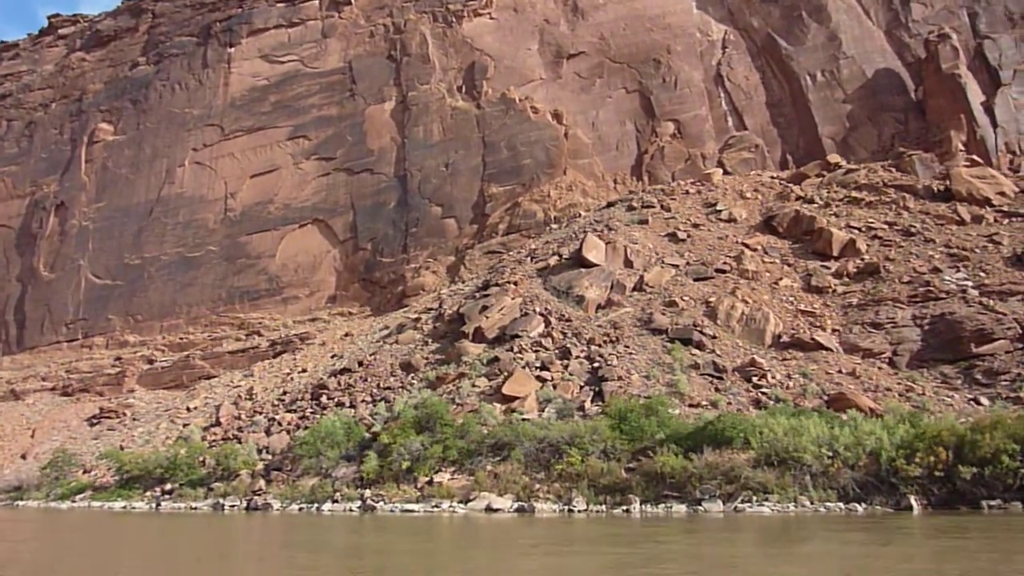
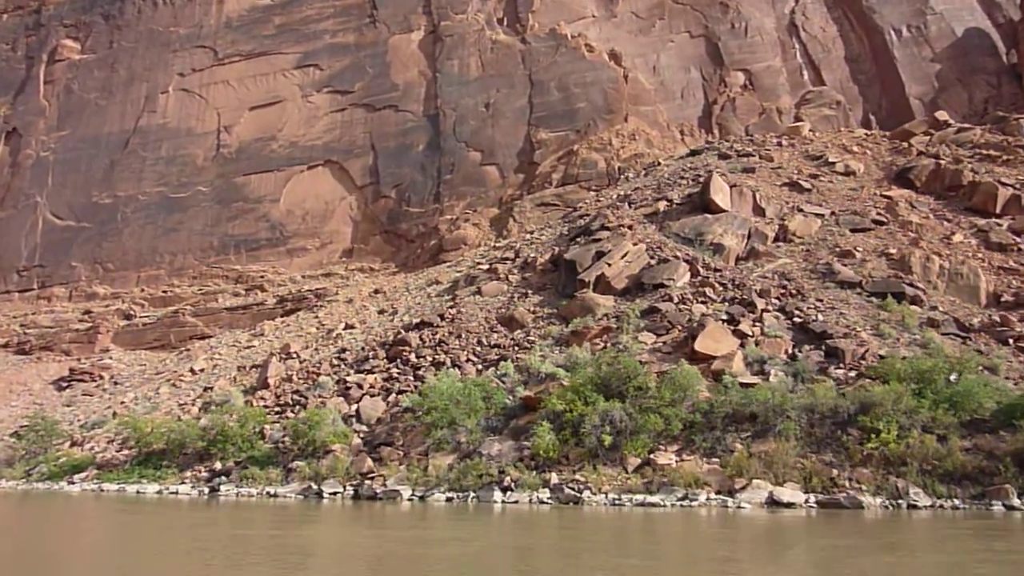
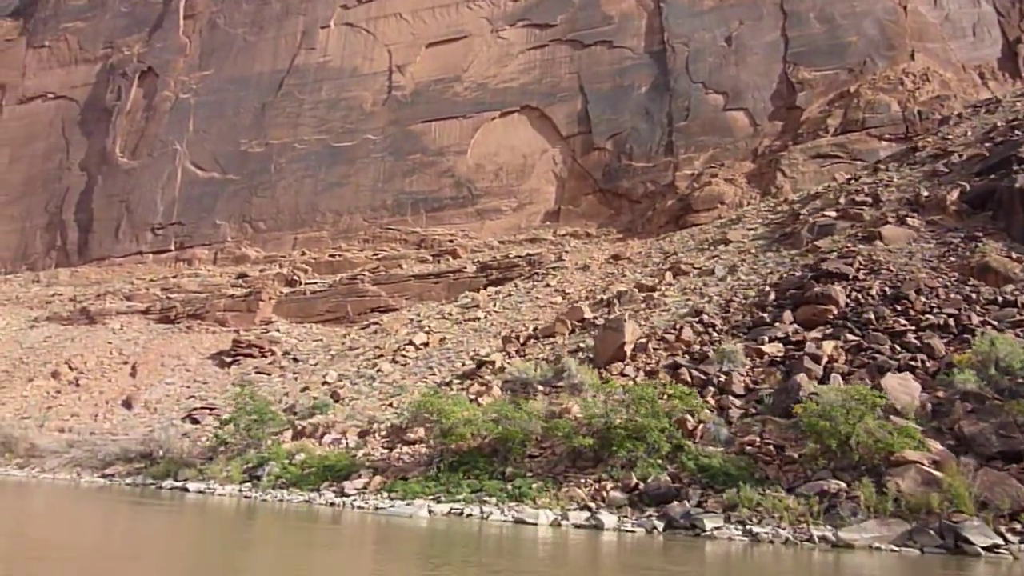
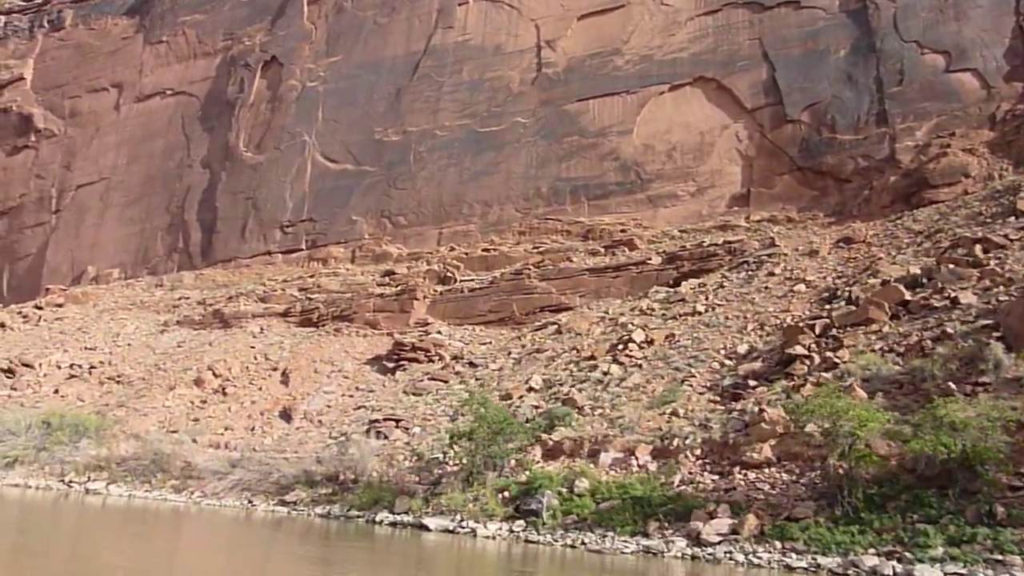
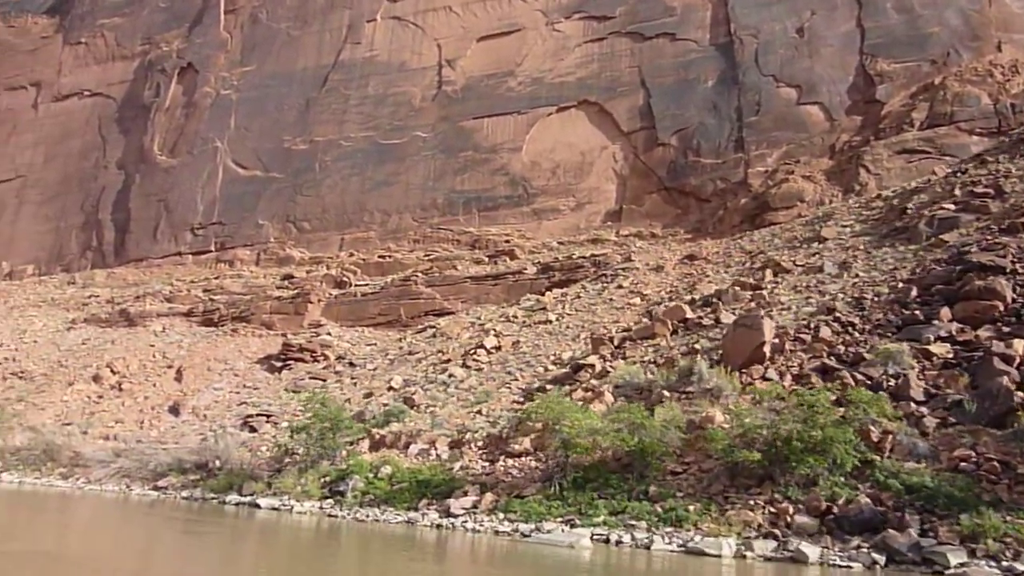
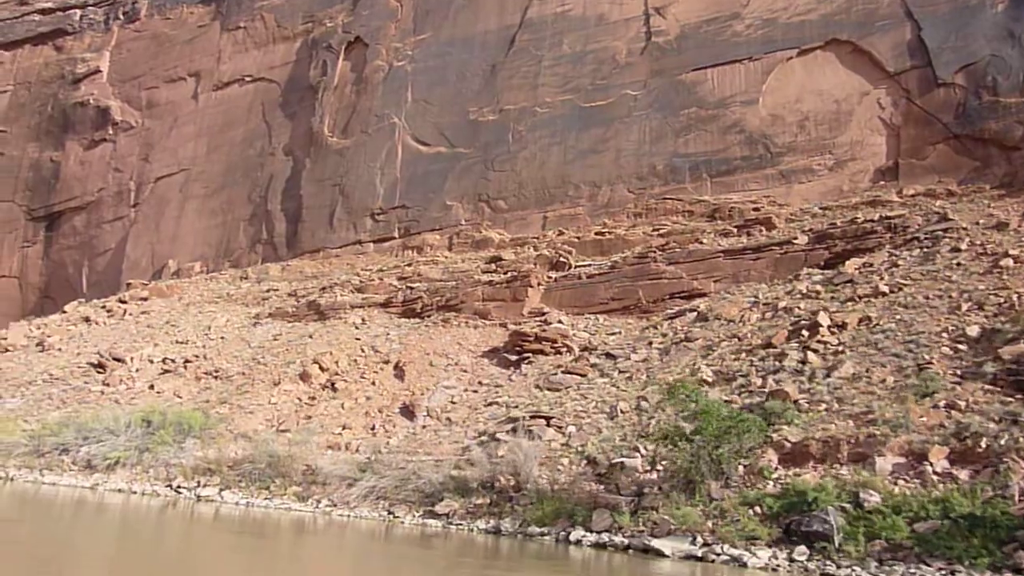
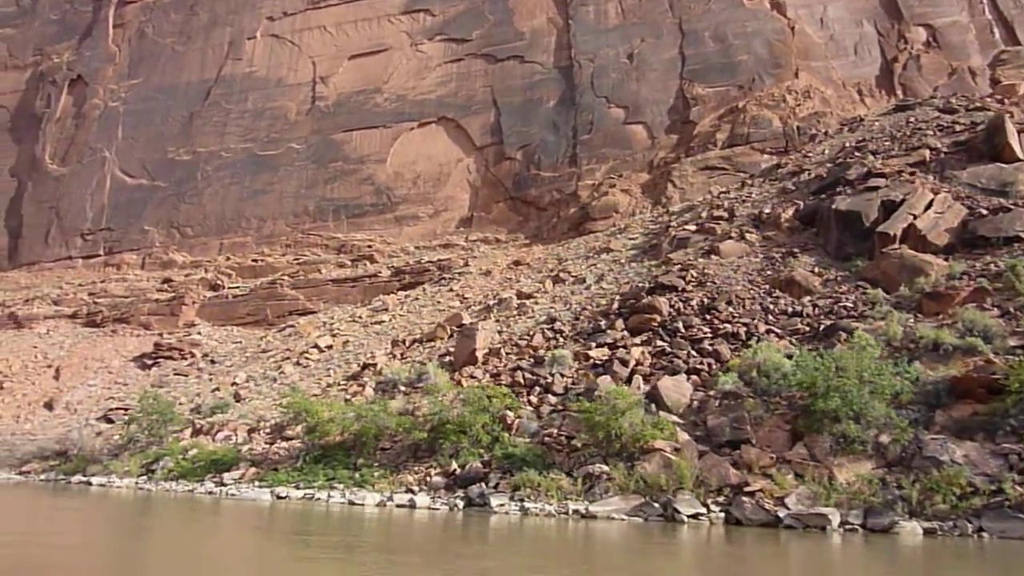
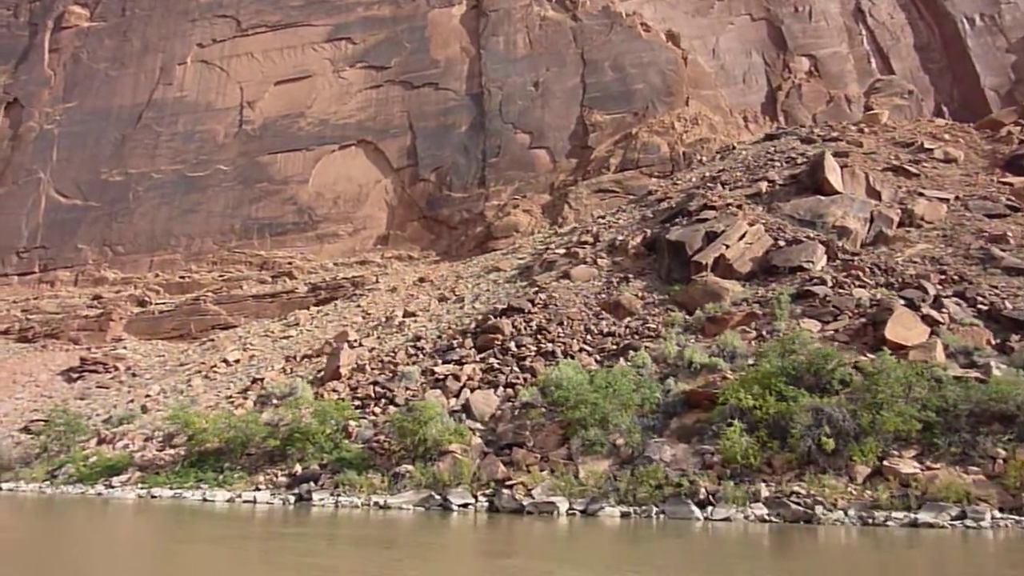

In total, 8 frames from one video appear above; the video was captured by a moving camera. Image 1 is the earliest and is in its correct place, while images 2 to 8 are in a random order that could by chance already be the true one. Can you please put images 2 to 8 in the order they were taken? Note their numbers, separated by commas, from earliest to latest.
2, 8, 7, 3, 5, 4, 6
